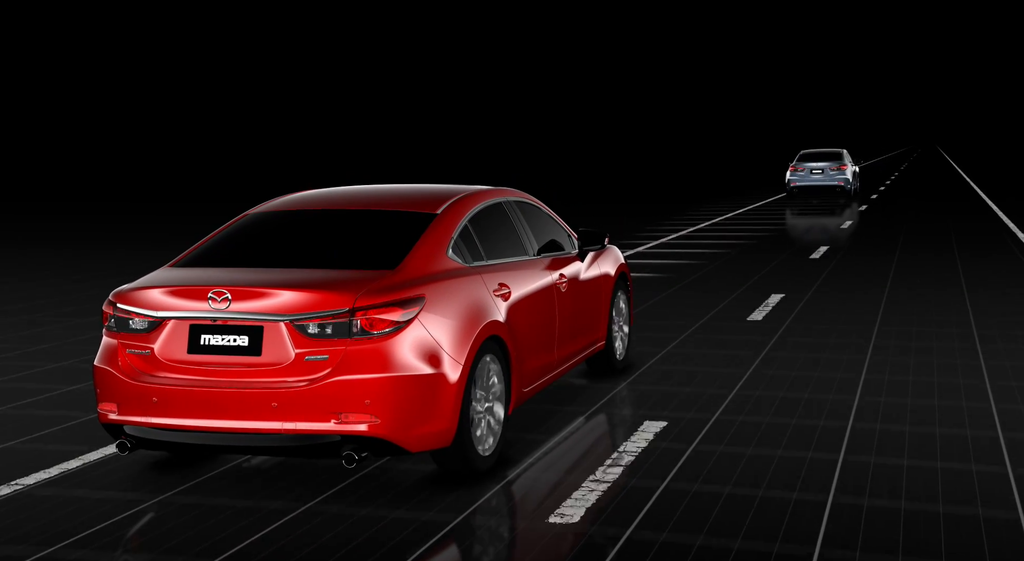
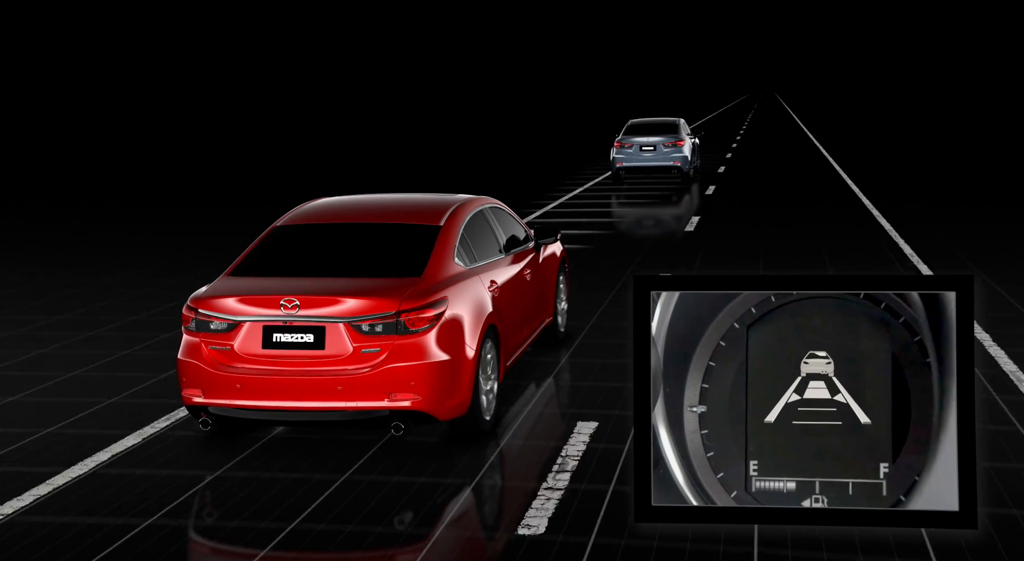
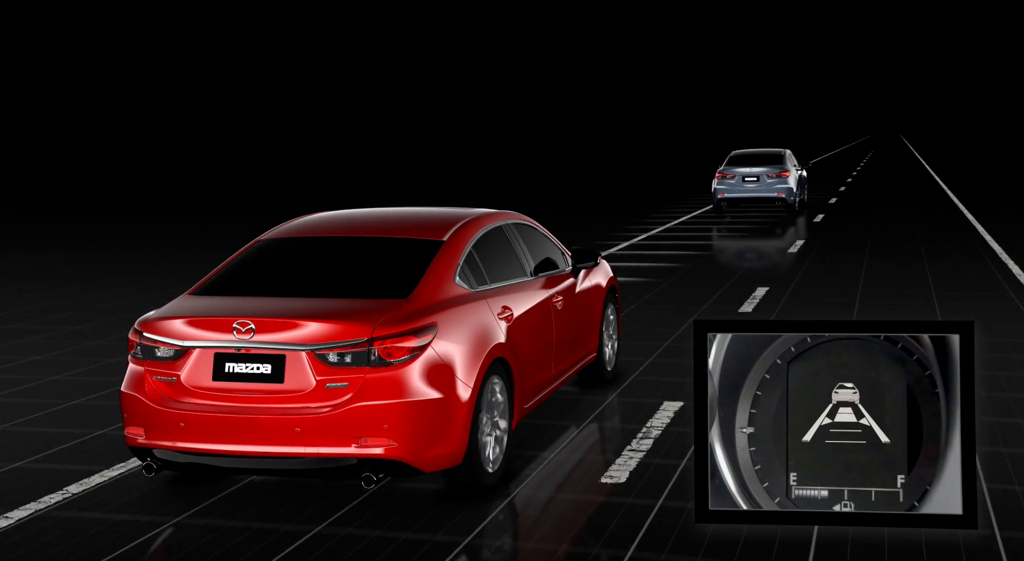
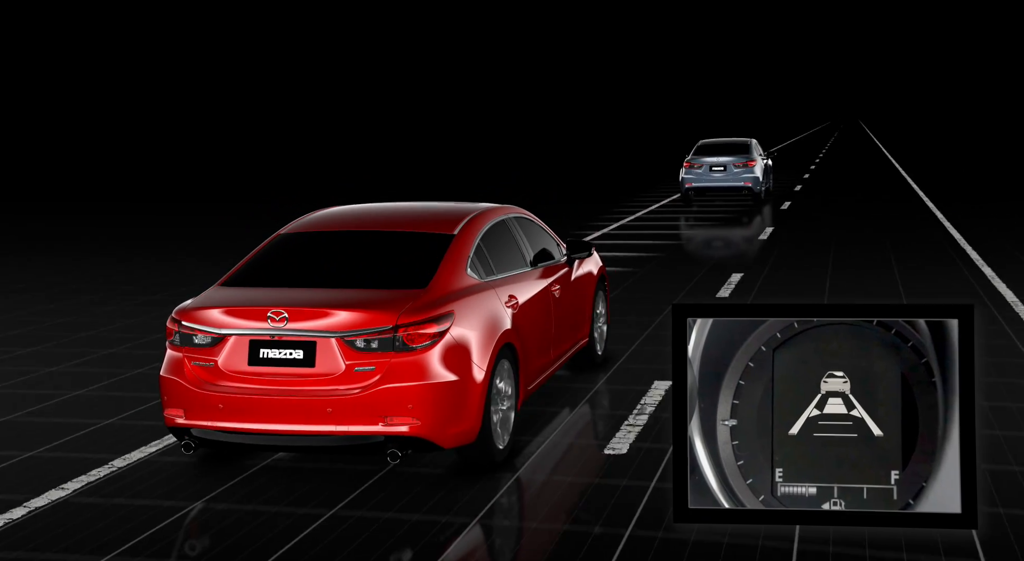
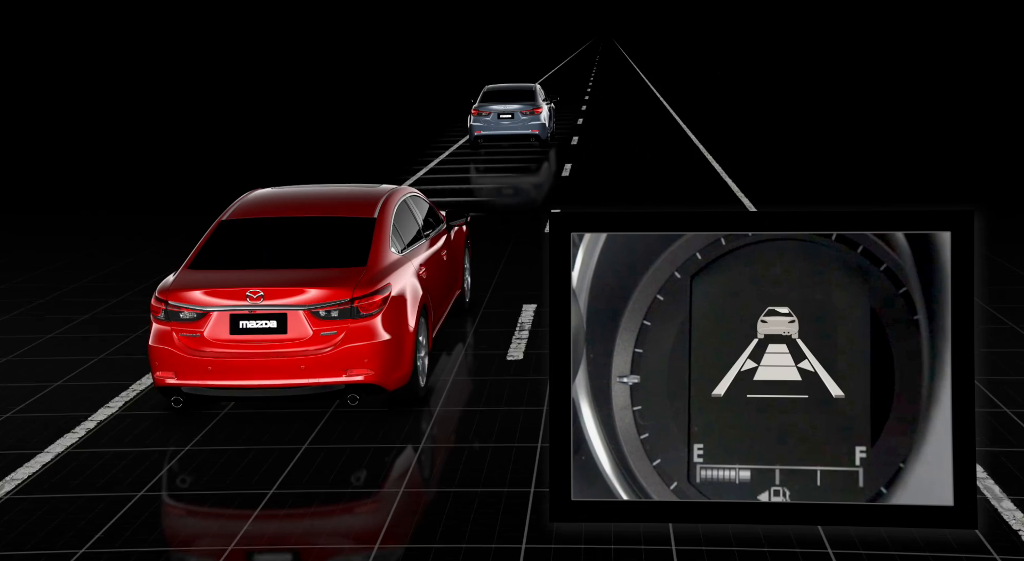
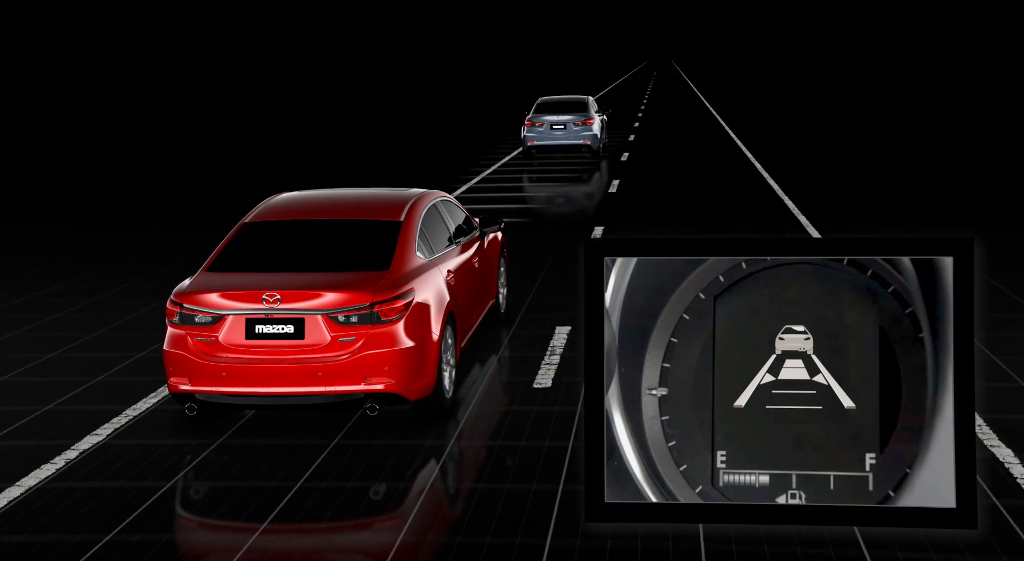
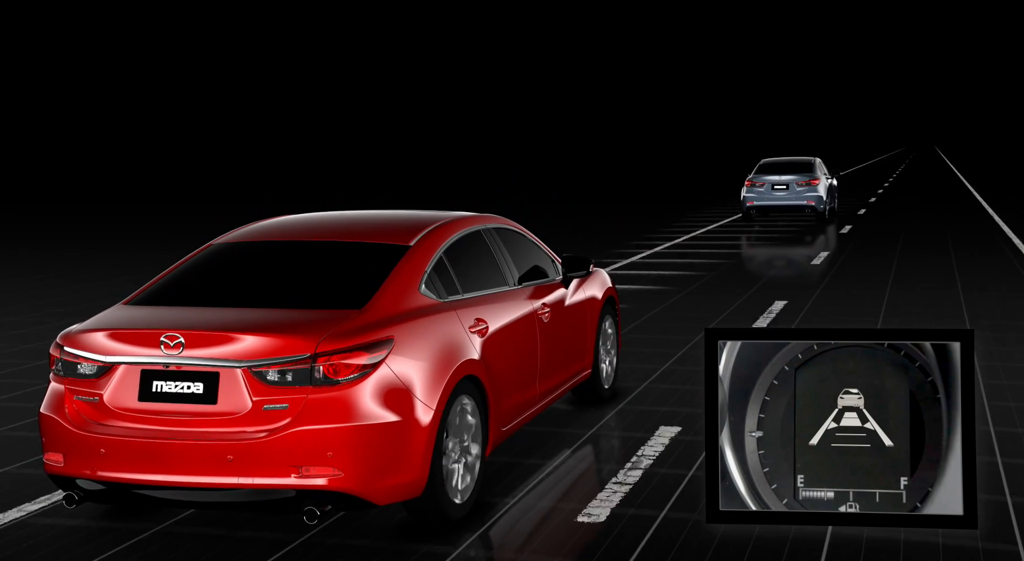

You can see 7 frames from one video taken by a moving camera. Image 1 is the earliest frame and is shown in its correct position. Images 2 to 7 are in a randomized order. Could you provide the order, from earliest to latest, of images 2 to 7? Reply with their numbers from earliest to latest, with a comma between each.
7, 3, 4, 2, 6, 5
